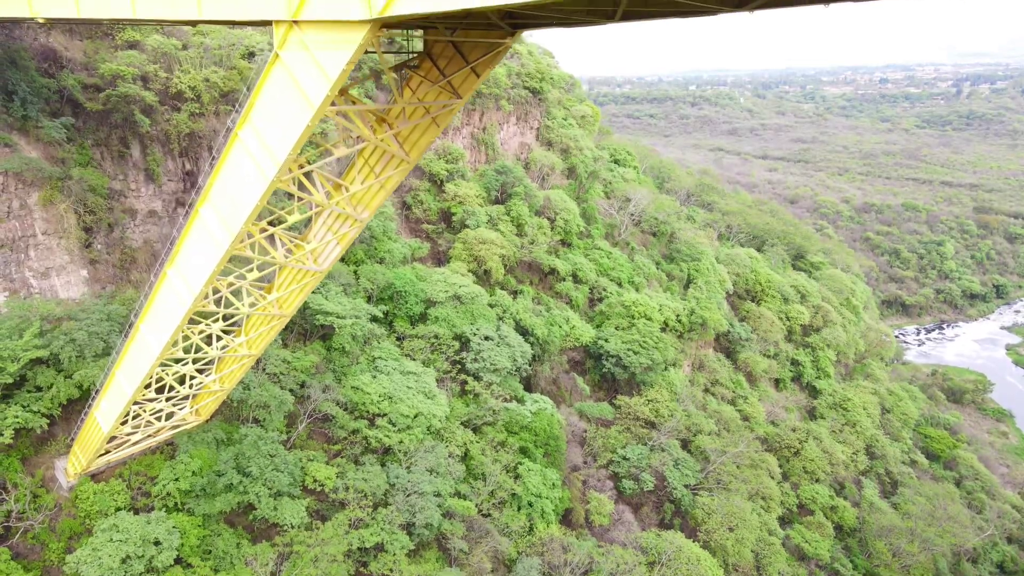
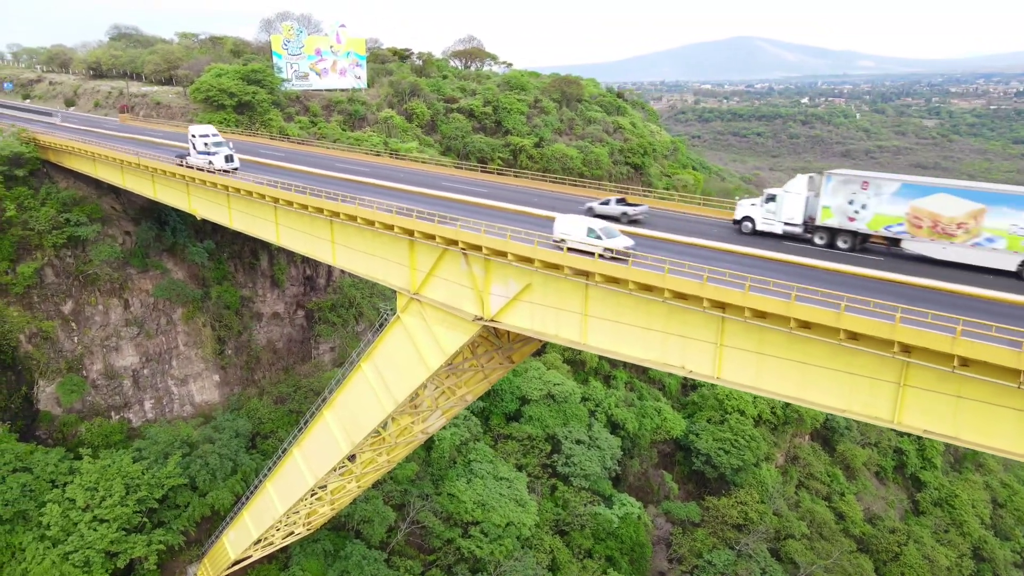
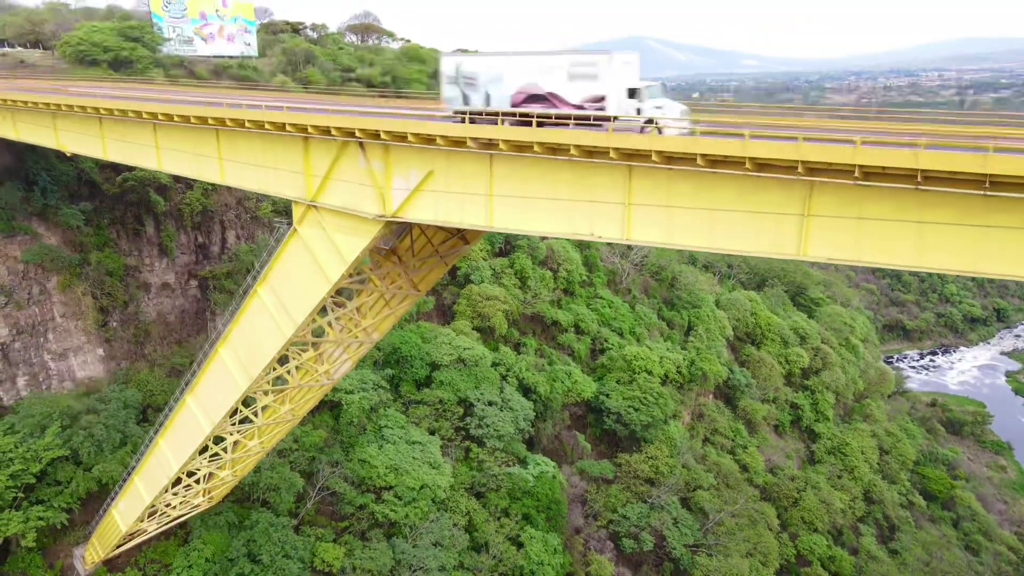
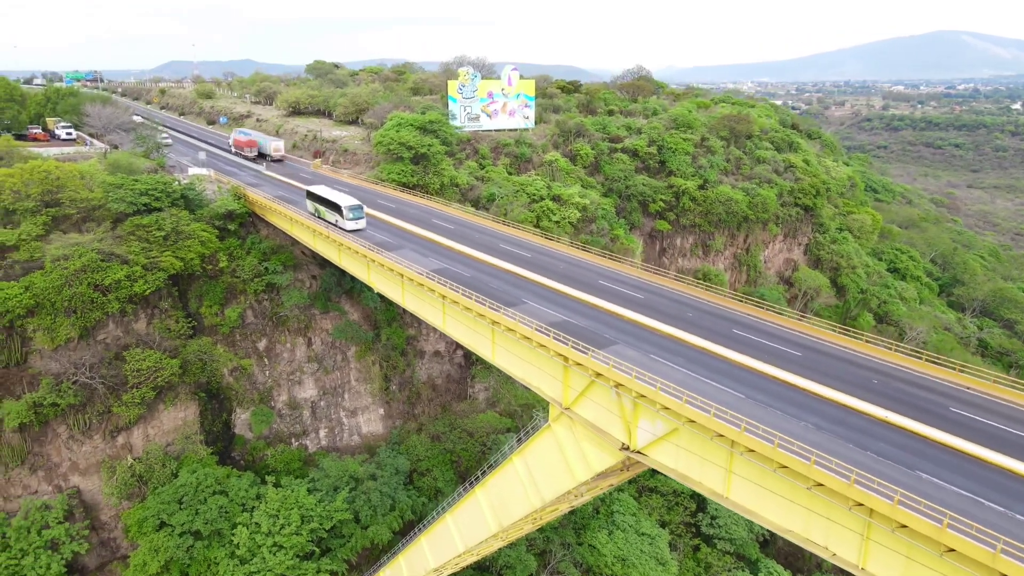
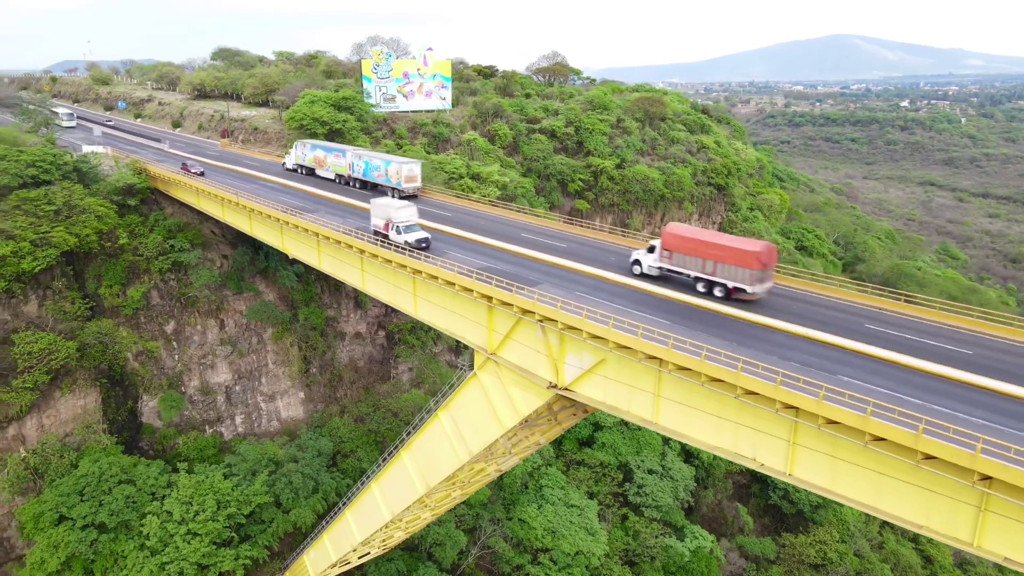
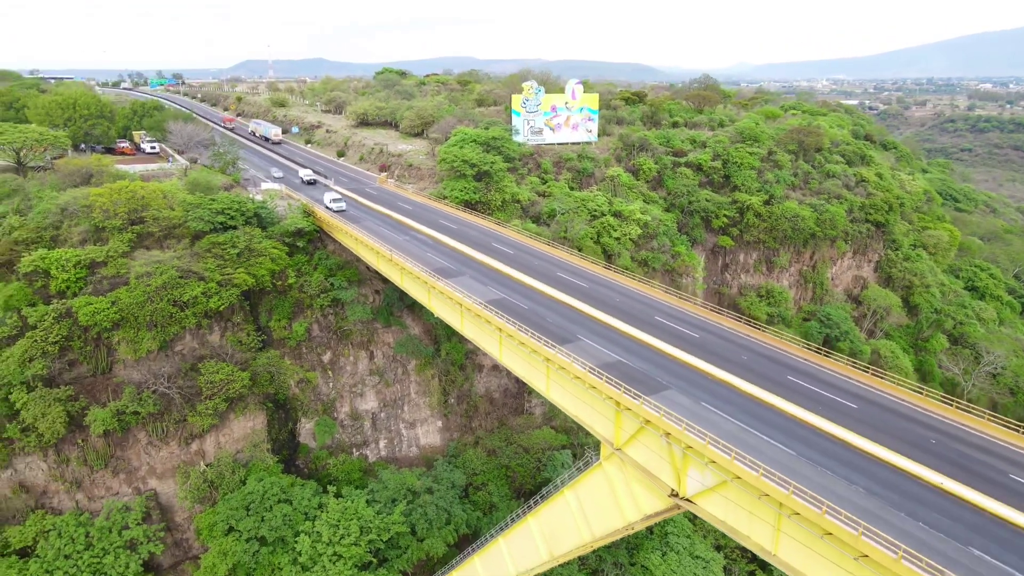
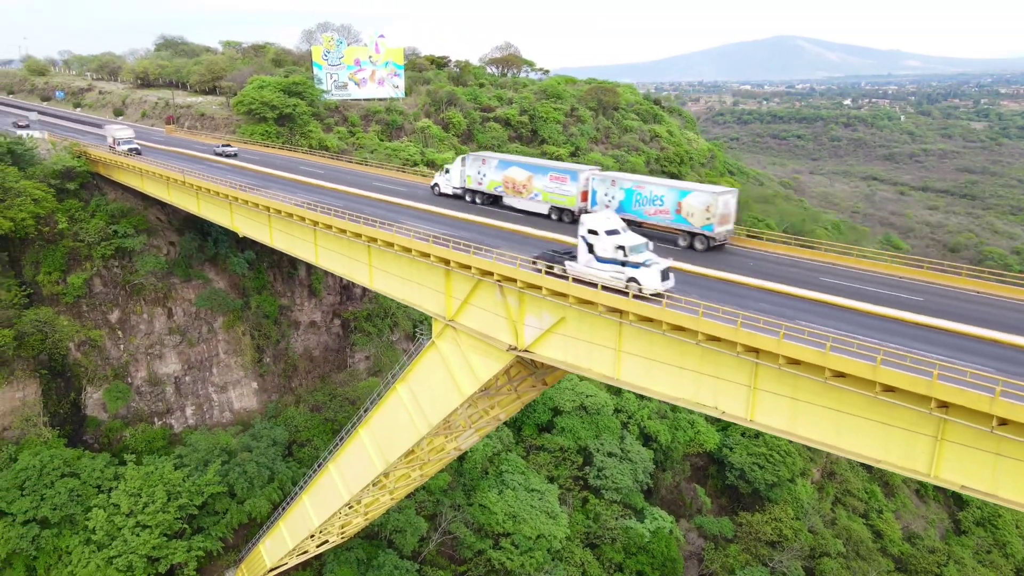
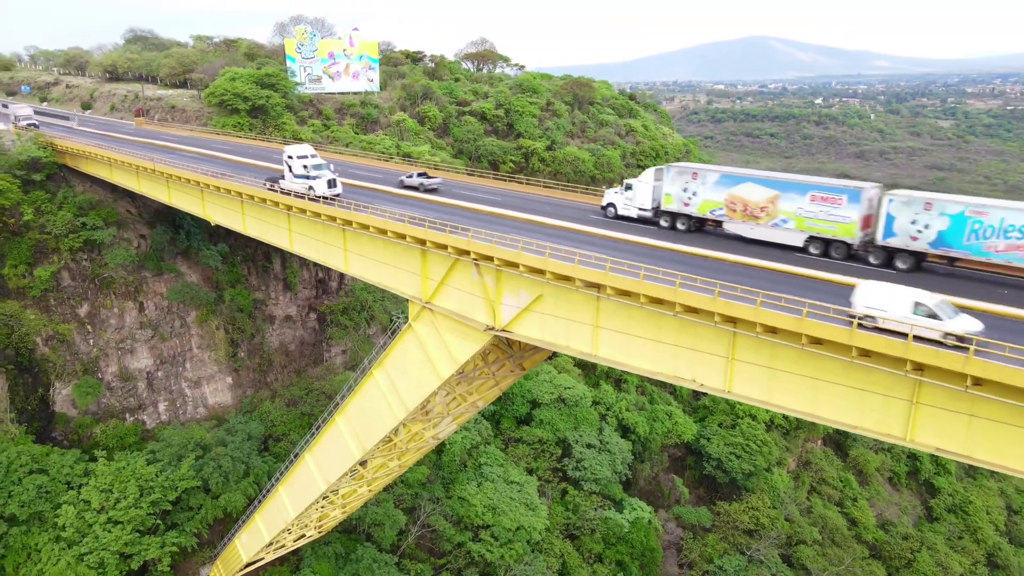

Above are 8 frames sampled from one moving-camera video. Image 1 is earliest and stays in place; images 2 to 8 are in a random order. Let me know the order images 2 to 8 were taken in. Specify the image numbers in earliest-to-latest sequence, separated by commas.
3, 2, 8, 7, 5, 4, 6
